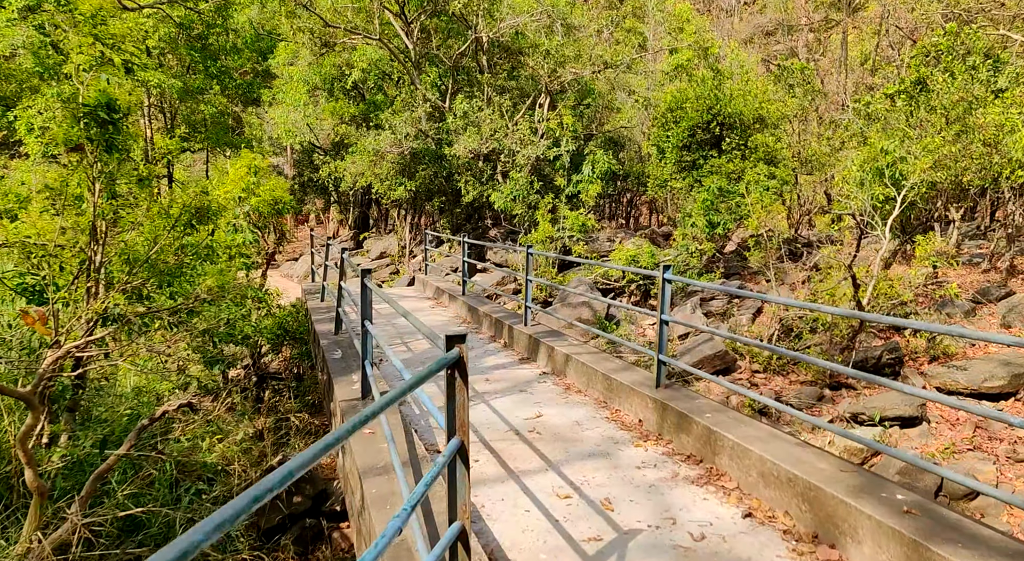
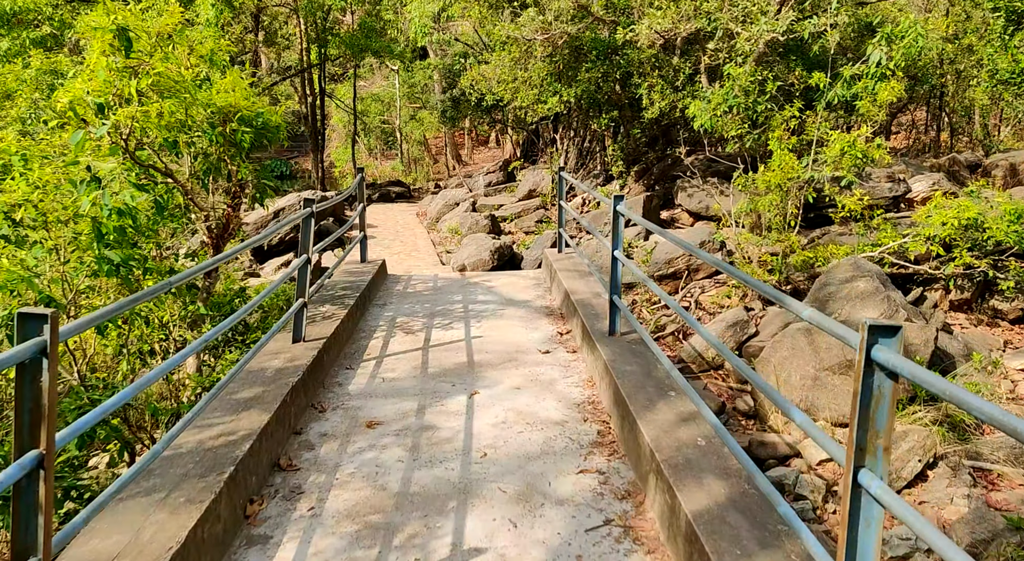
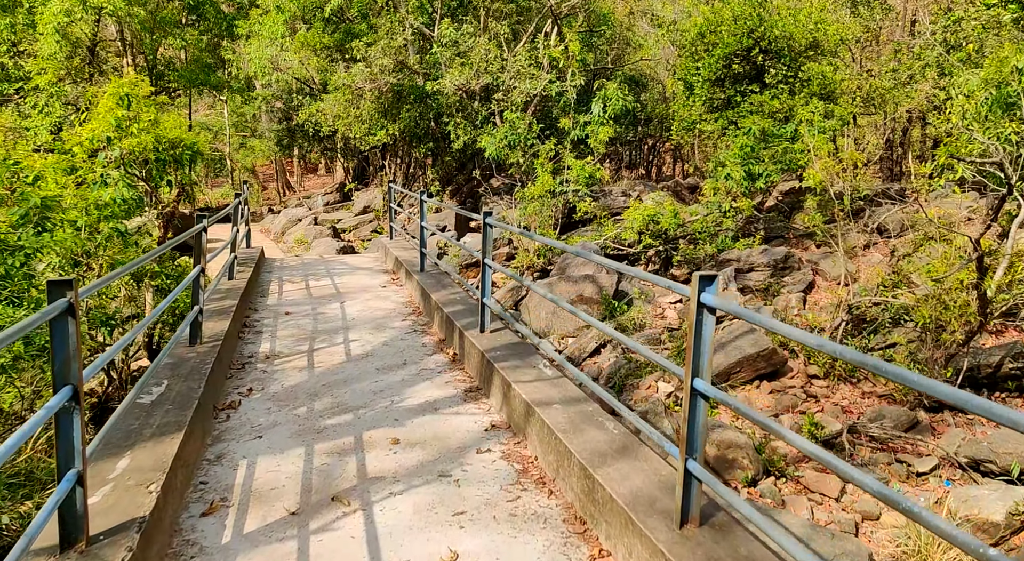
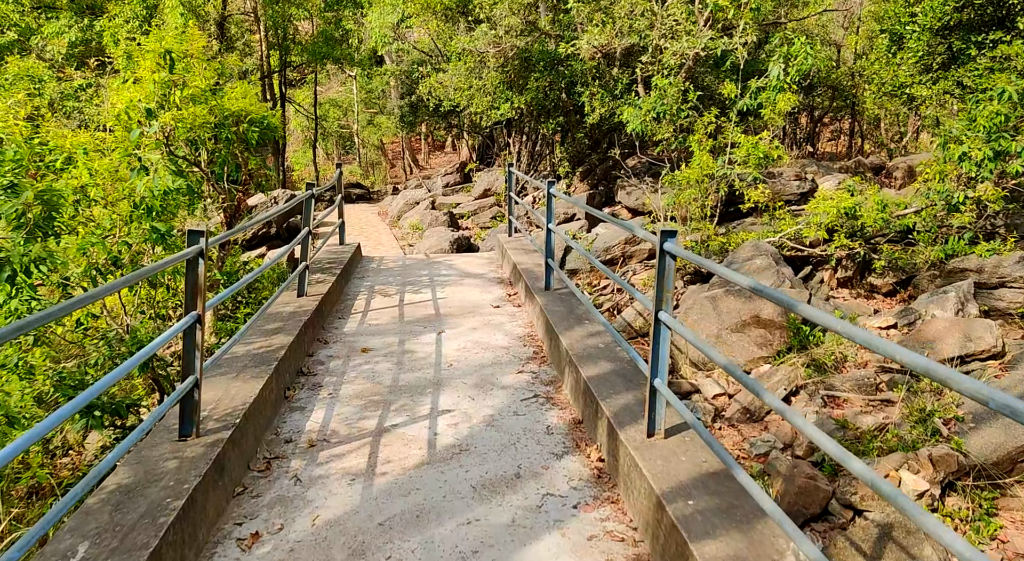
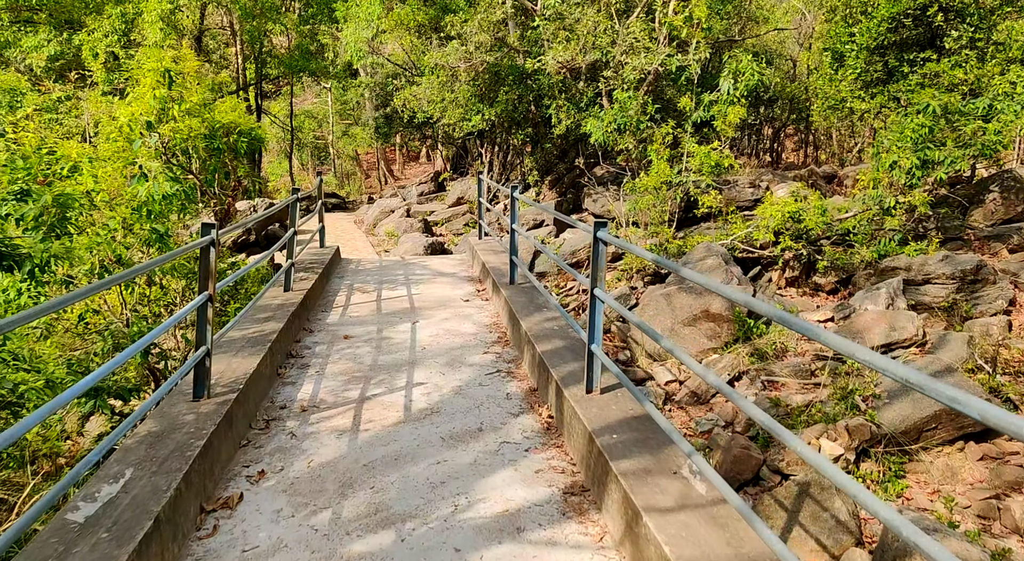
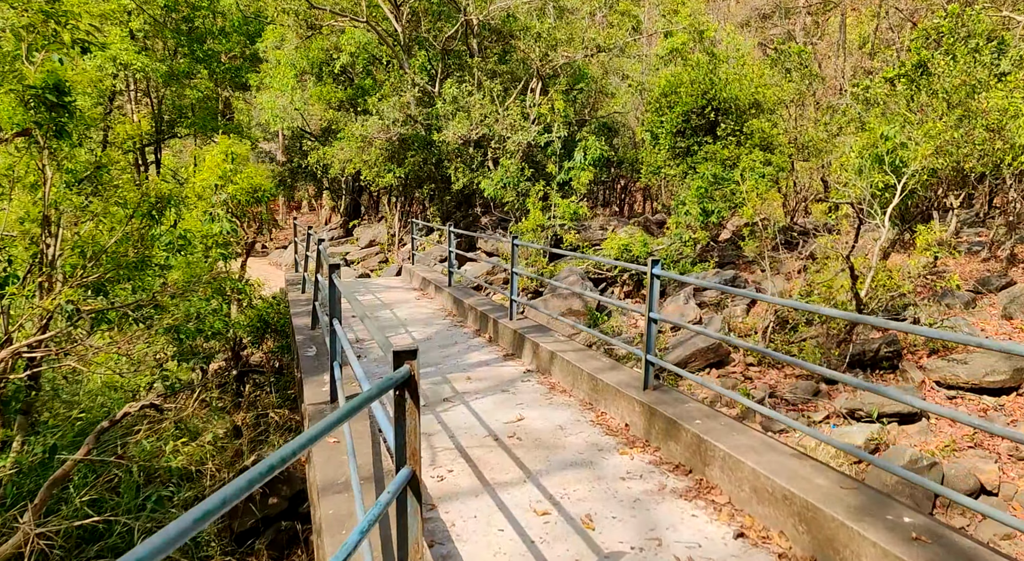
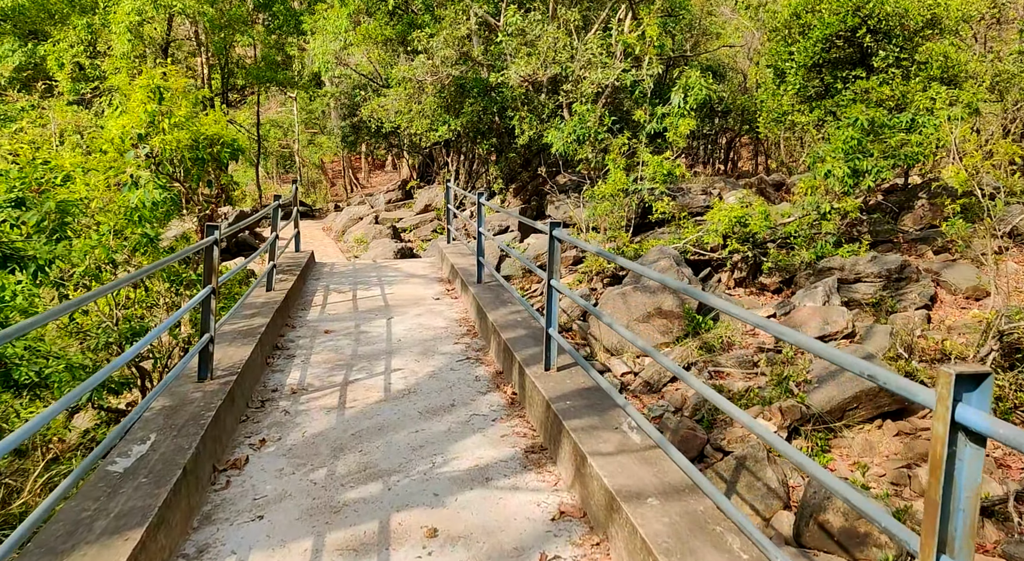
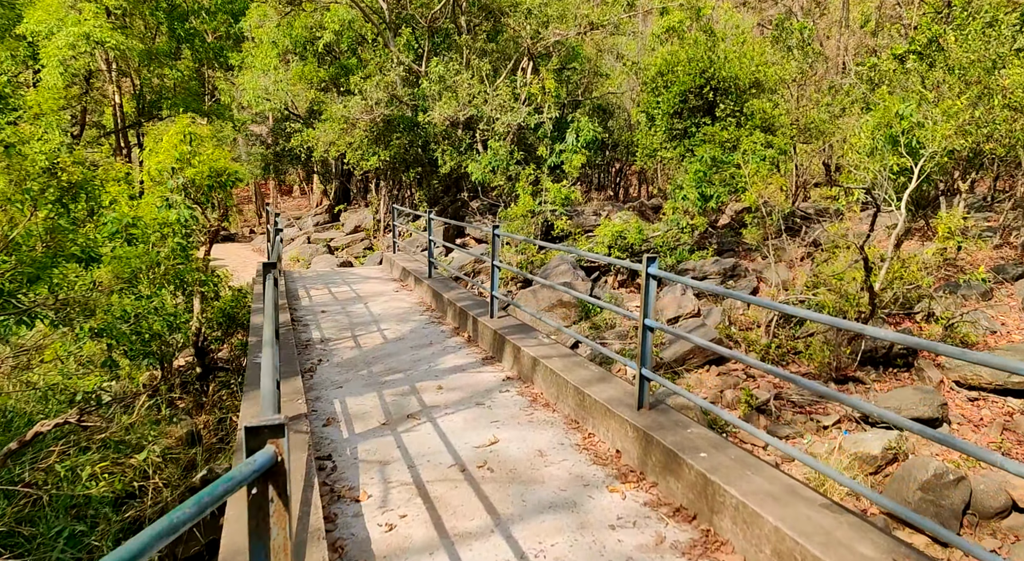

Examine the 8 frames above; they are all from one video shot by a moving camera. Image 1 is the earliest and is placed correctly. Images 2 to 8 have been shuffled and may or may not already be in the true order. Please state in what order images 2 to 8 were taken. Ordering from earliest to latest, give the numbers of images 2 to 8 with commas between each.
6, 8, 3, 7, 5, 4, 2
